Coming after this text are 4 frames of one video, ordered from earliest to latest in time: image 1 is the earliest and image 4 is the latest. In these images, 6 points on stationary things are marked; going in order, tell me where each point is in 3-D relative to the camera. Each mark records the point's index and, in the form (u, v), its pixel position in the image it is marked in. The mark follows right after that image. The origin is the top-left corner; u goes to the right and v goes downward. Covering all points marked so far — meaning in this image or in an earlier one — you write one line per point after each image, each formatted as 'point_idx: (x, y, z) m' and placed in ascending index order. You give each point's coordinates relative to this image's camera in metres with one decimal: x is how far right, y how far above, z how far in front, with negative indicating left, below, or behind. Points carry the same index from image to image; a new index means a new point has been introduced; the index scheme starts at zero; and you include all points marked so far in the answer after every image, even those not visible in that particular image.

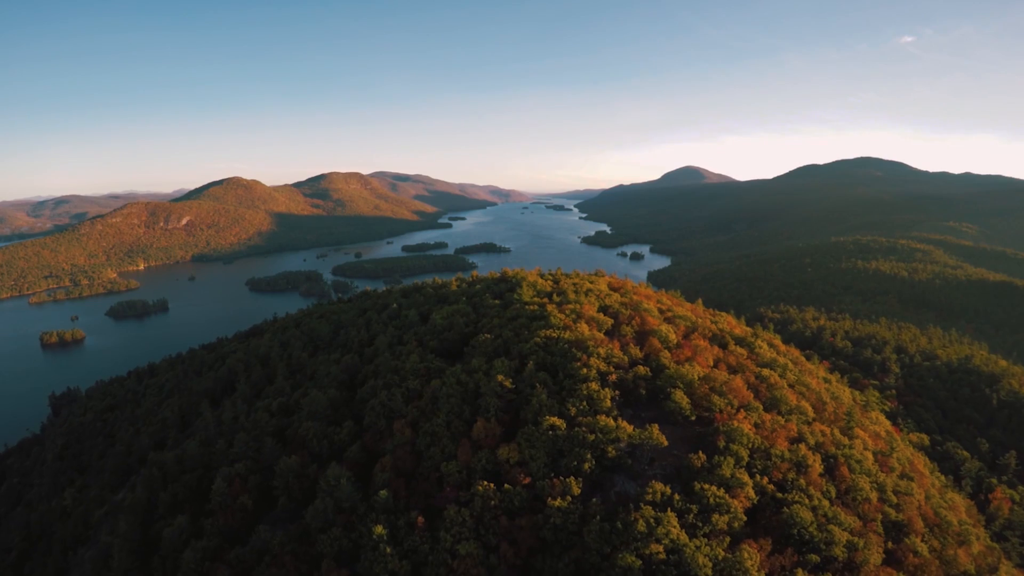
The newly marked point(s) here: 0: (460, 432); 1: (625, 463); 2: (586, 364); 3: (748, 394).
0: (-1.9, -5.3, +16.6) m
1: (+3.8, -6.0, +15.5) m
2: (+3.0, -3.0, +18.3) m
3: (+10.3, -4.7, +19.8) m
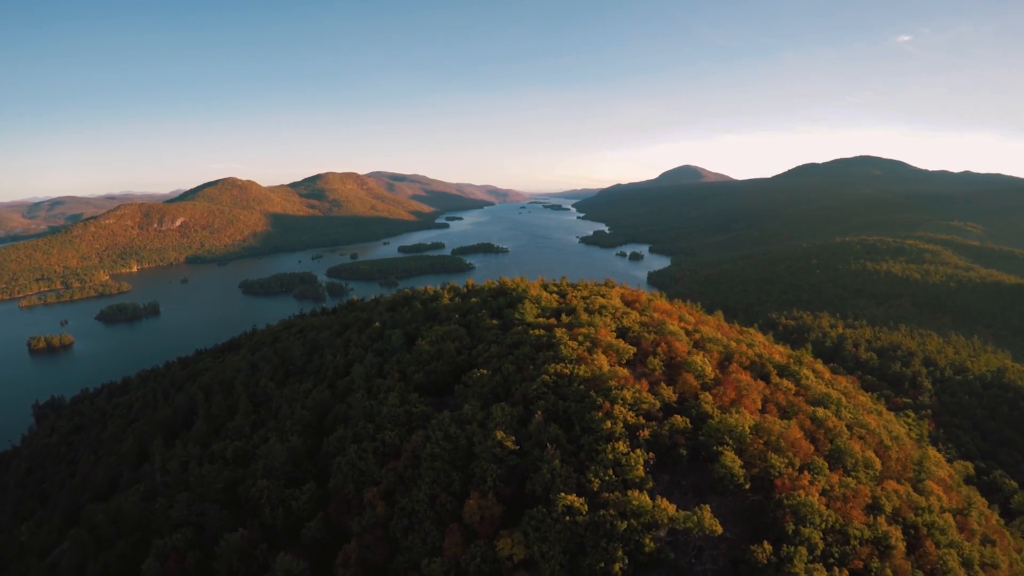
0: (-1.8, -6.2, +12.8) m
1: (+3.9, -6.9, +11.7) m
2: (+3.0, -4.0, +14.4) m
3: (+10.4, -5.6, +15.9) m
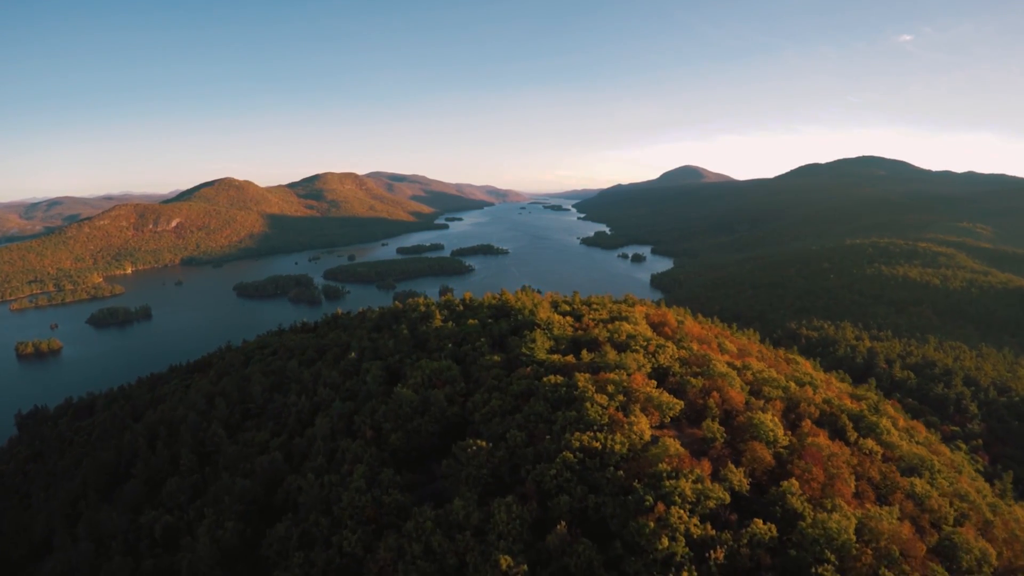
0: (-1.6, -7.4, +8.3) m
1: (+4.2, -8.0, +7.2) m
2: (+3.3, -5.1, +10.0) m
3: (+10.6, -6.7, +11.5) m
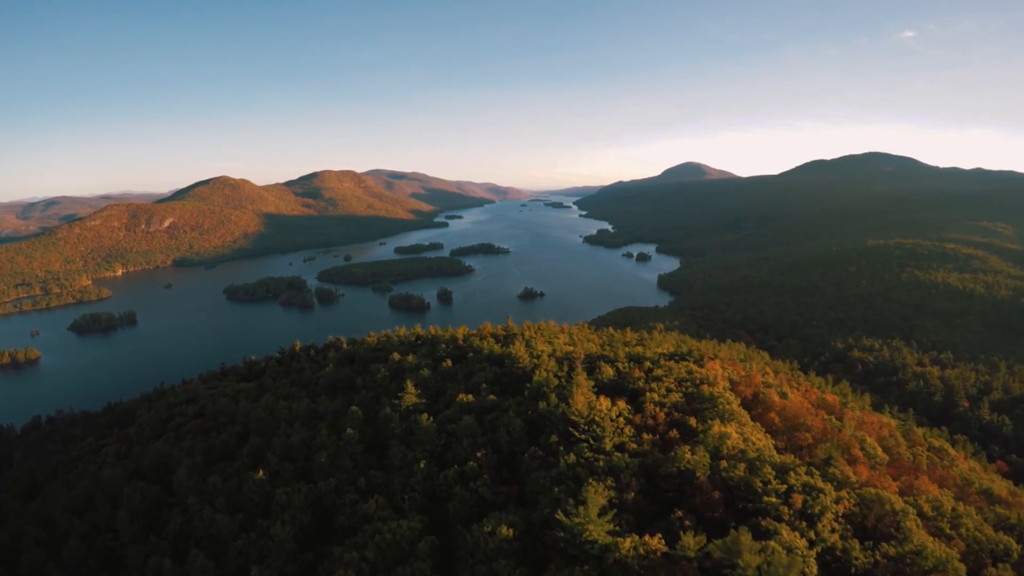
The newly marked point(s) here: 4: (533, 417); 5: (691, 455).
0: (-1.1, -9.6, -0.1) m
1: (+4.7, -10.3, -1.2) m
2: (+3.8, -7.4, +1.6) m
3: (+11.1, -9.0, +3.1) m
4: (-0.1, -4.1, +14.4) m
5: (+4.2, -4.4, +11.4) m
